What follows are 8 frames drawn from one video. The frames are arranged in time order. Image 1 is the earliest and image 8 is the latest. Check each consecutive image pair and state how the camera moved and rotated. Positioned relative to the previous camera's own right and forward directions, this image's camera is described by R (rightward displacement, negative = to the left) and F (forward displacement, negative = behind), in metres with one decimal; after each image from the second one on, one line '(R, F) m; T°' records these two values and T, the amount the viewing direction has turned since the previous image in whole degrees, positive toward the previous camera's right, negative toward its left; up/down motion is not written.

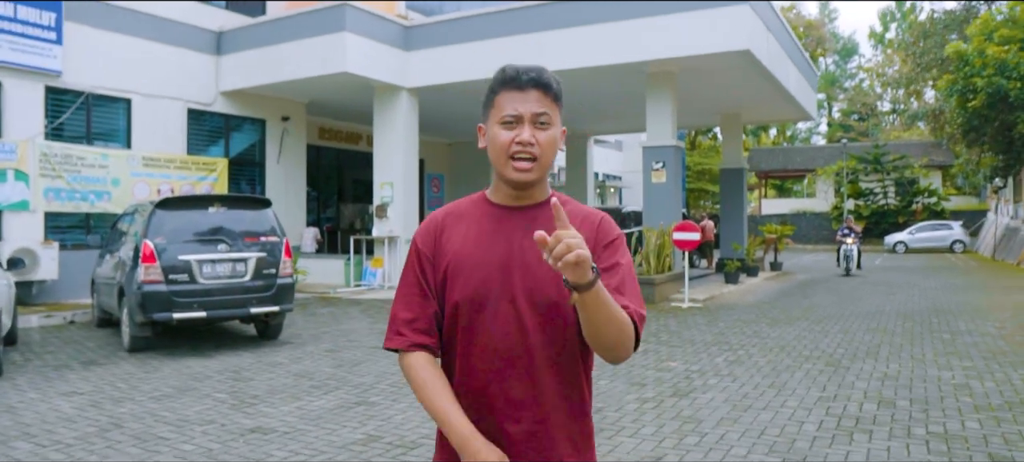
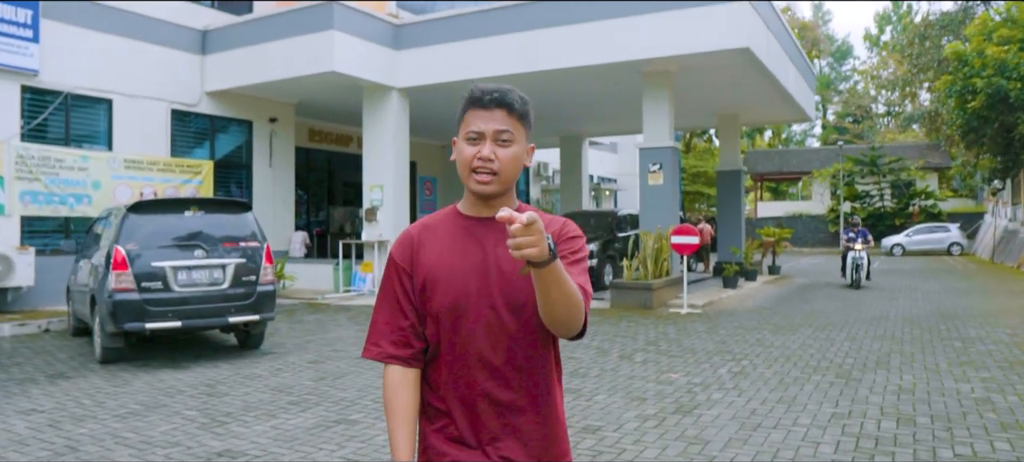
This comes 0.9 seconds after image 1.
(0.0, +0.4) m; 0°
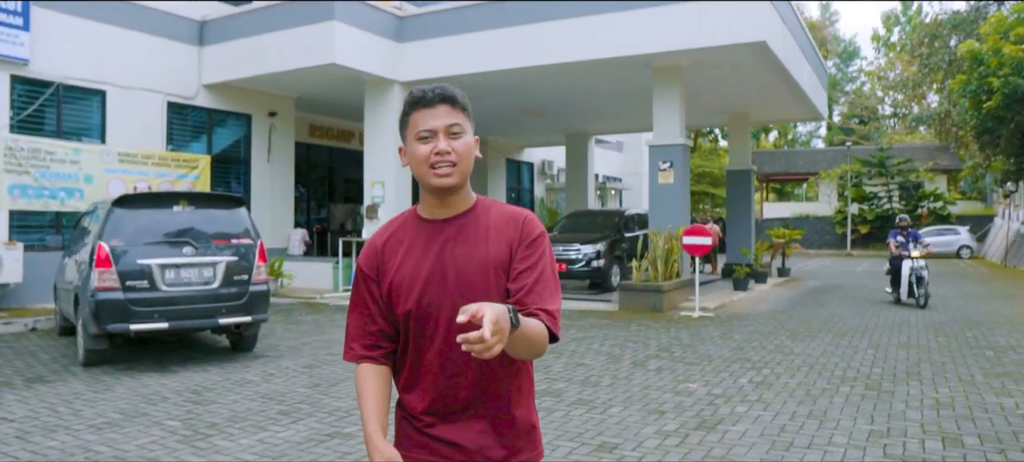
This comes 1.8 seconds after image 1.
(0.0, +0.4) m; 0°
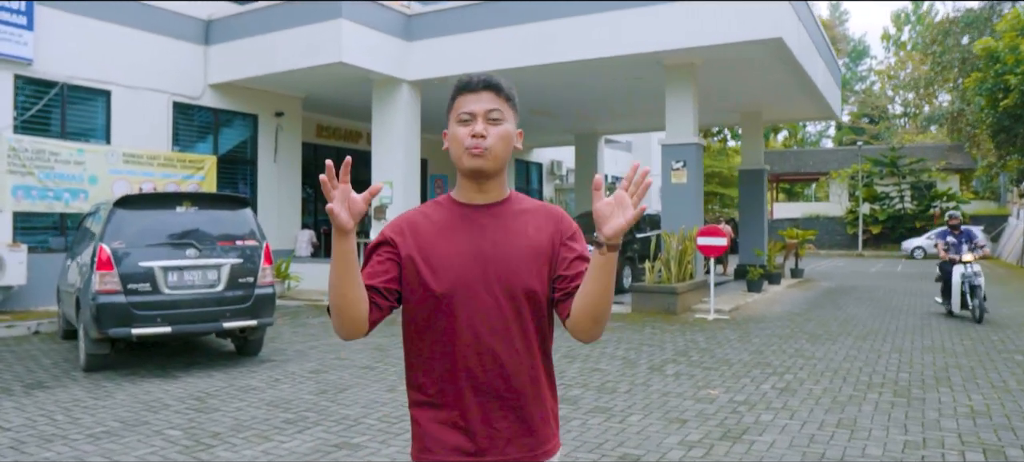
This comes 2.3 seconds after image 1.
(0.0, +0.2) m; -1°
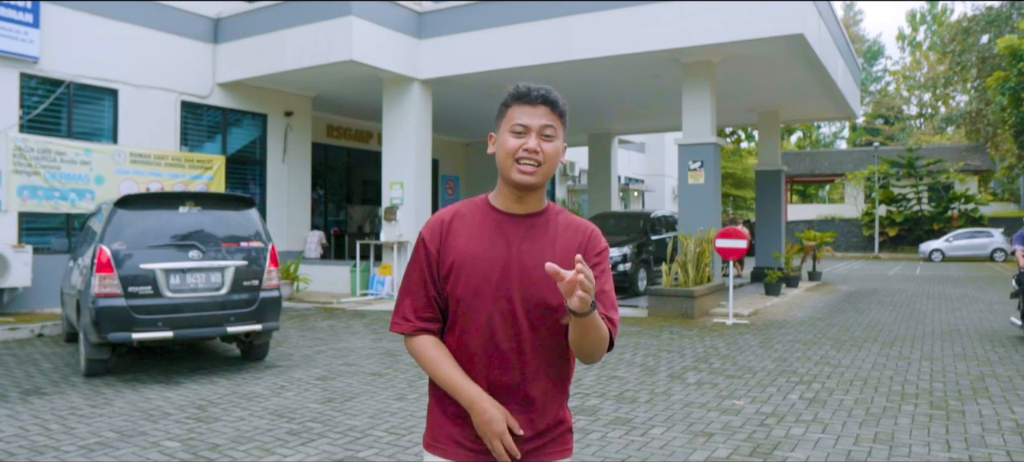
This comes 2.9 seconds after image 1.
(0.0, +0.3) m; -1°
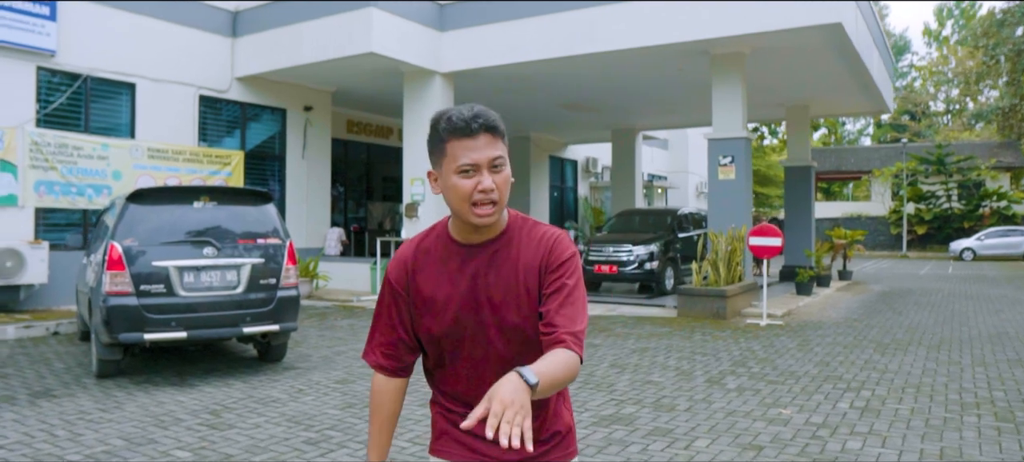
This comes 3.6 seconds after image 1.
(-0.1, +0.3) m; -1°
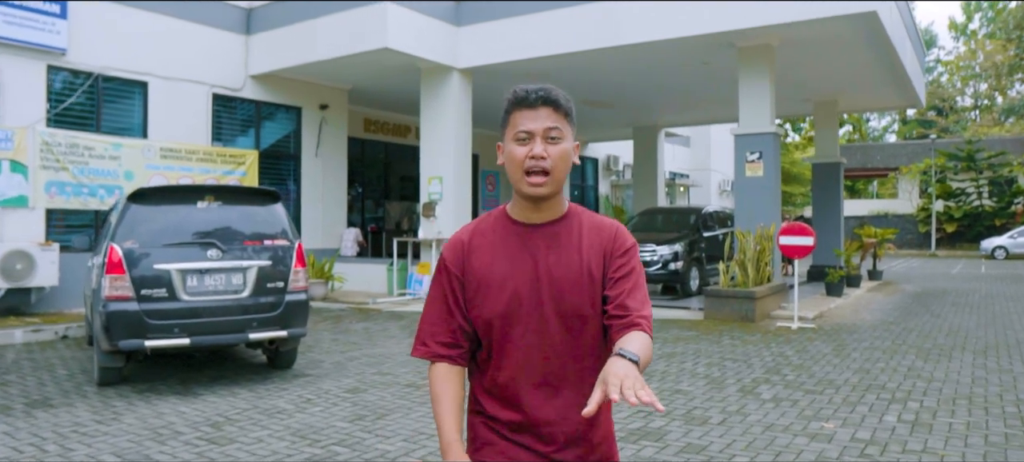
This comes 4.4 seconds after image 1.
(0.0, +0.3) m; -1°
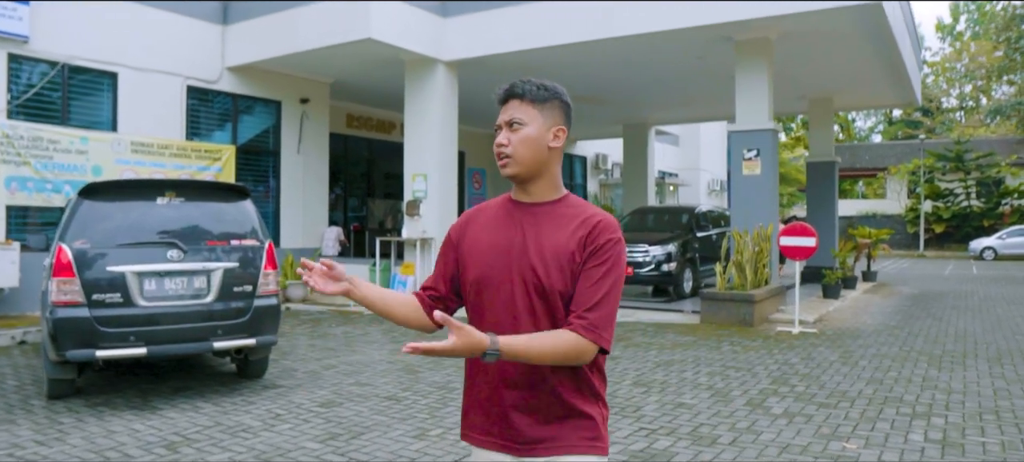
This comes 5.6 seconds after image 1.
(0.0, +0.5) m; +1°
